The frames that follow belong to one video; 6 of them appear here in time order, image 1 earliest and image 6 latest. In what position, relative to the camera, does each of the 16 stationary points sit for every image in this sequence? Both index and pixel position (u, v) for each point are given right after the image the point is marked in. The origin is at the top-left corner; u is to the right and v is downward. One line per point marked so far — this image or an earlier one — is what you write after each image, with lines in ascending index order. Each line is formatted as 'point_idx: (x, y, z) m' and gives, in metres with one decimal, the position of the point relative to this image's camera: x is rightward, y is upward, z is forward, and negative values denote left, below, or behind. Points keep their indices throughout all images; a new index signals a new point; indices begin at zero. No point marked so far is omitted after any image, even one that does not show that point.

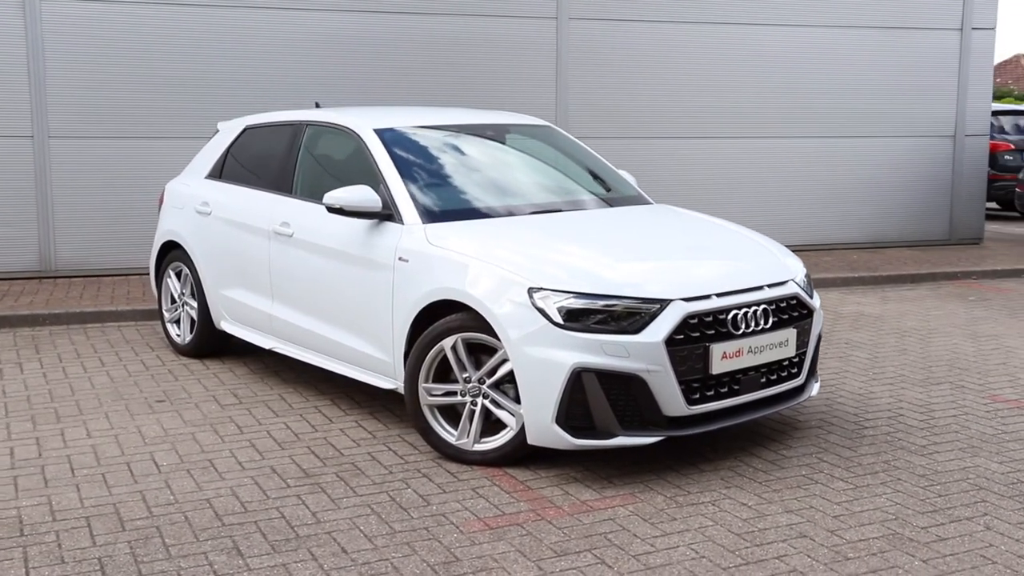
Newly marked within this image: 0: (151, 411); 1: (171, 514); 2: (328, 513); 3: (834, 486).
0: (-1.9, -0.7, +6.0) m
1: (-1.3, -0.9, +4.5) m
2: (-0.7, -0.9, +4.5) m
3: (+1.4, -0.8, +4.8) m
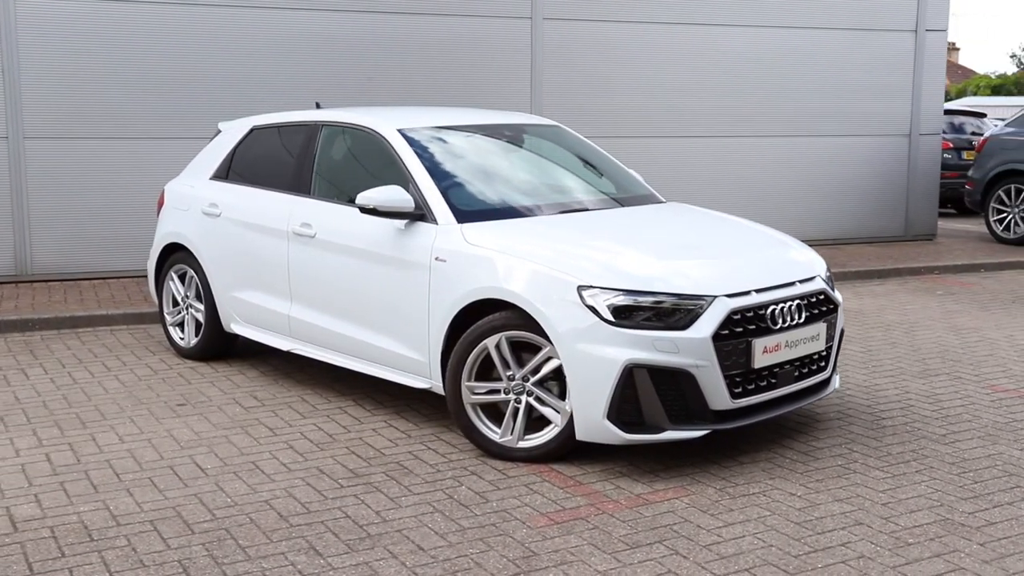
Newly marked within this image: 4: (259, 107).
0: (-1.8, -0.7, +5.9) m
1: (-1.1, -0.9, +4.5) m
2: (-0.5, -0.9, +4.5) m
3: (+1.6, -0.8, +5.0) m
4: (-2.3, +1.6, +10.2) m
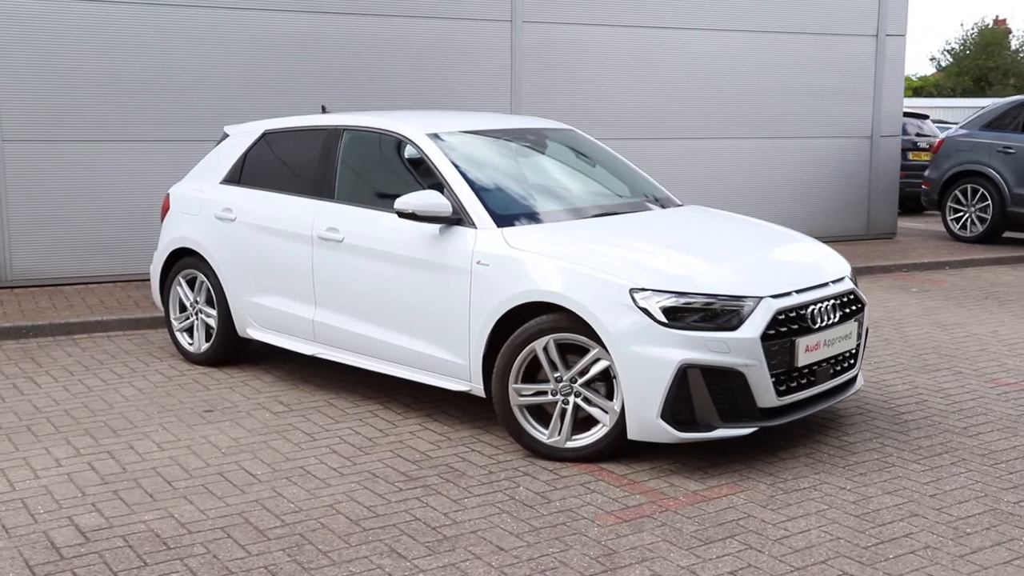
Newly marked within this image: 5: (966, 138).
0: (-1.6, -0.7, +5.9) m
1: (-0.8, -0.9, +4.5) m
2: (-0.2, -0.9, +4.6) m
3: (+1.8, -0.8, +5.2) m
4: (-2.4, +1.6, +10.1) m
5: (+5.6, +1.9, +13.9) m
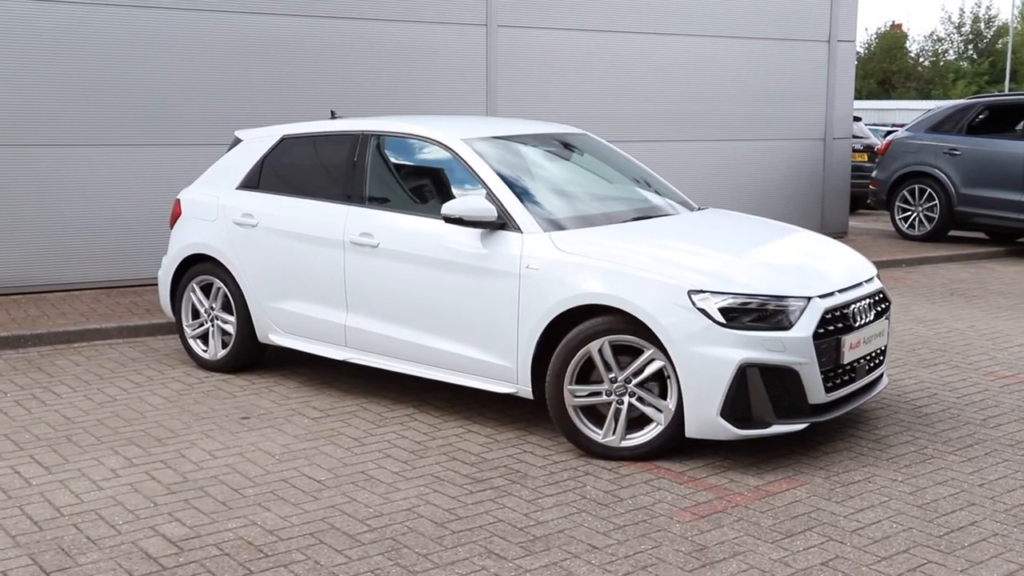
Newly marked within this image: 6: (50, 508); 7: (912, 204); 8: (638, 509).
0: (-1.4, -0.7, +5.8) m
1: (-0.5, -0.9, +4.5) m
2: (+0.1, -0.9, +4.6) m
3: (+2.1, -0.8, +5.4) m
4: (-2.6, +1.6, +10.0) m
5: (+5.1, +1.9, +14.4) m
6: (-1.9, -0.9, +4.7) m
7: (+5.1, +1.1, +14.4) m
8: (+0.5, -0.9, +4.7) m
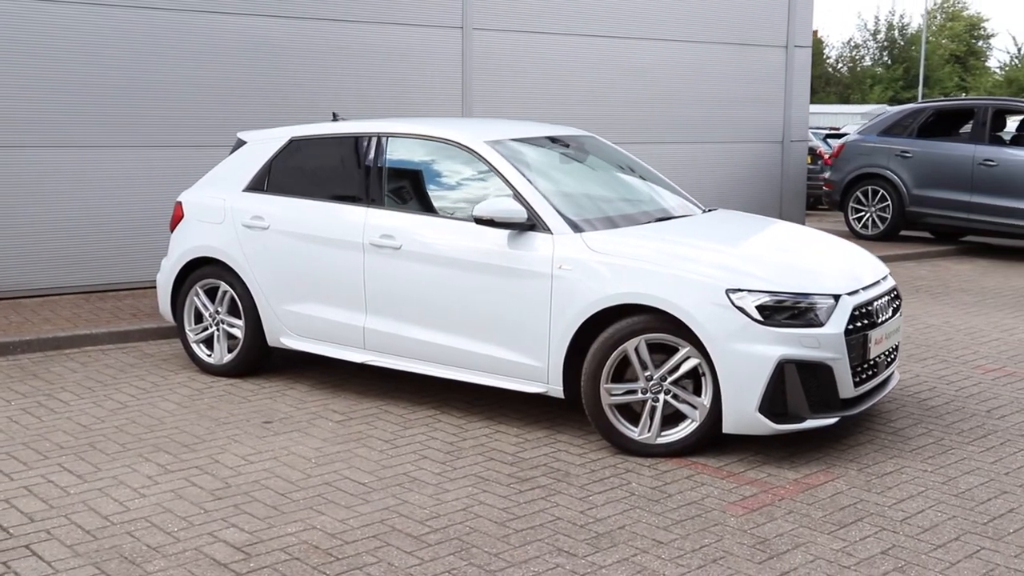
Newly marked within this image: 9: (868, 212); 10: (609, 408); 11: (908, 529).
0: (-1.2, -0.7, +5.8) m
1: (-0.2, -0.9, +4.5) m
2: (+0.3, -0.9, +4.7) m
3: (+2.3, -0.8, +5.6) m
4: (-2.7, +1.5, +9.9) m
5: (+4.6, +1.9, +14.8) m
6: (-1.7, -0.9, +4.6) m
7: (+4.6, +1.1, +14.8) m
8: (+0.8, -0.9, +4.8) m
9: (+4.7, +1.0, +14.7) m
10: (+0.5, -0.6, +5.5) m
11: (+1.6, -1.0, +4.5) m
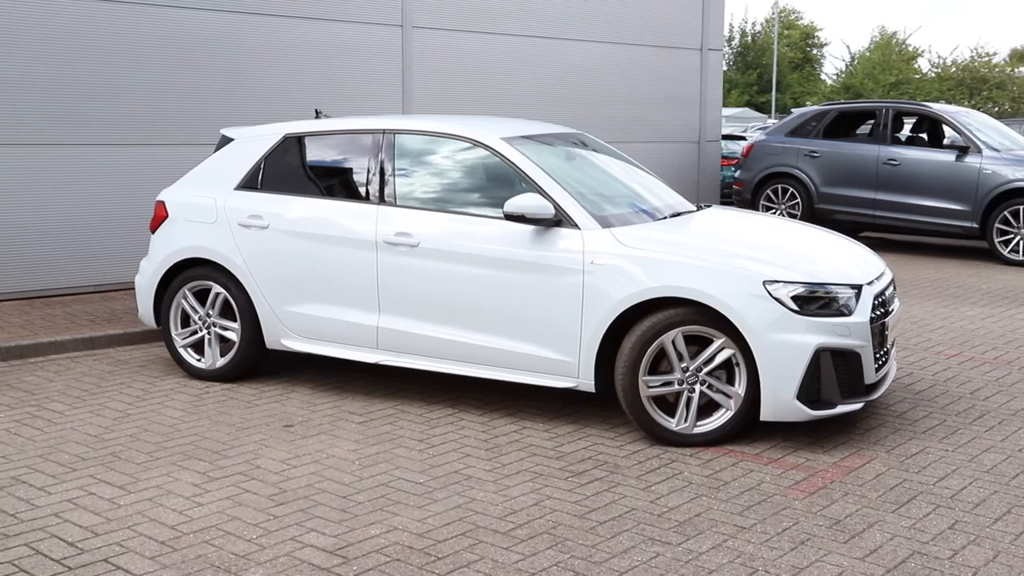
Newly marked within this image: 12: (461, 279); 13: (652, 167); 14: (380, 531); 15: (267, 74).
0: (-1.1, -0.7, +5.6) m
1: (+0.1, -0.9, +4.5) m
2: (+0.6, -0.9, +4.8) m
3: (+2.4, -0.7, +5.9) m
4: (-3.1, +1.5, +9.5) m
5: (+3.5, +2.0, +15.3) m
6: (-1.3, -0.9, +4.4) m
7: (+3.6, +1.2, +15.3) m
8: (+1.0, -0.9, +4.9) m
9: (+3.6, +1.1, +15.3) m
10: (+0.6, -0.6, +5.6) m
11: (+1.9, -0.9, +4.7) m
12: (-0.3, 0.0, +6.0) m
13: (+1.6, +1.5, +14.1) m
14: (-0.5, -0.9, +4.4) m
15: (-2.3, +1.9, +10.2) m
